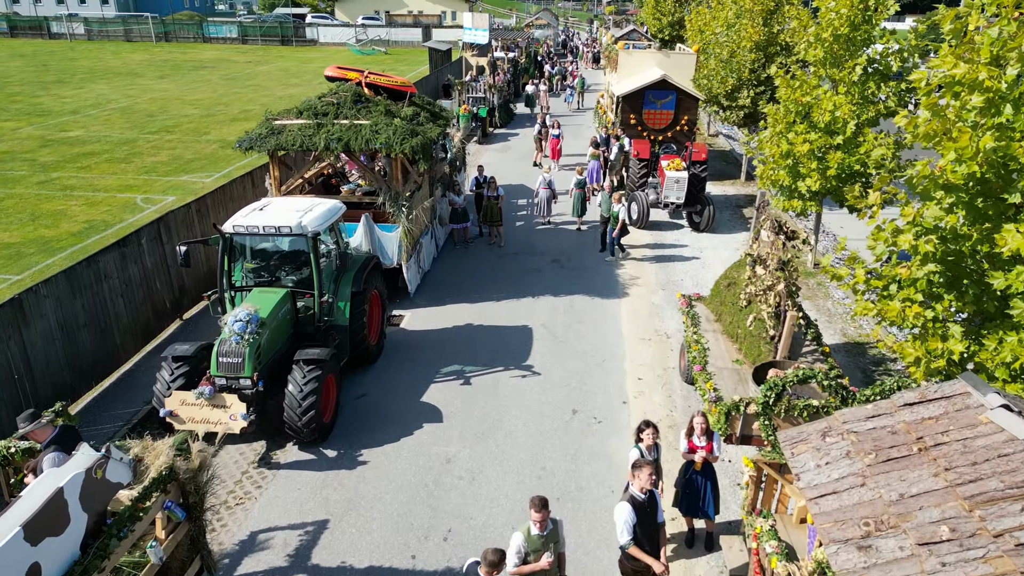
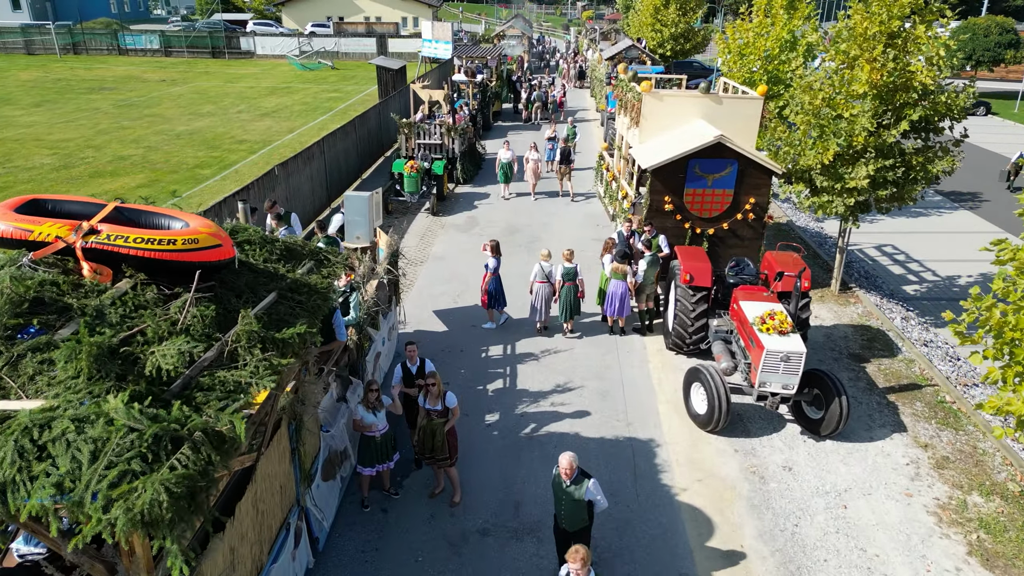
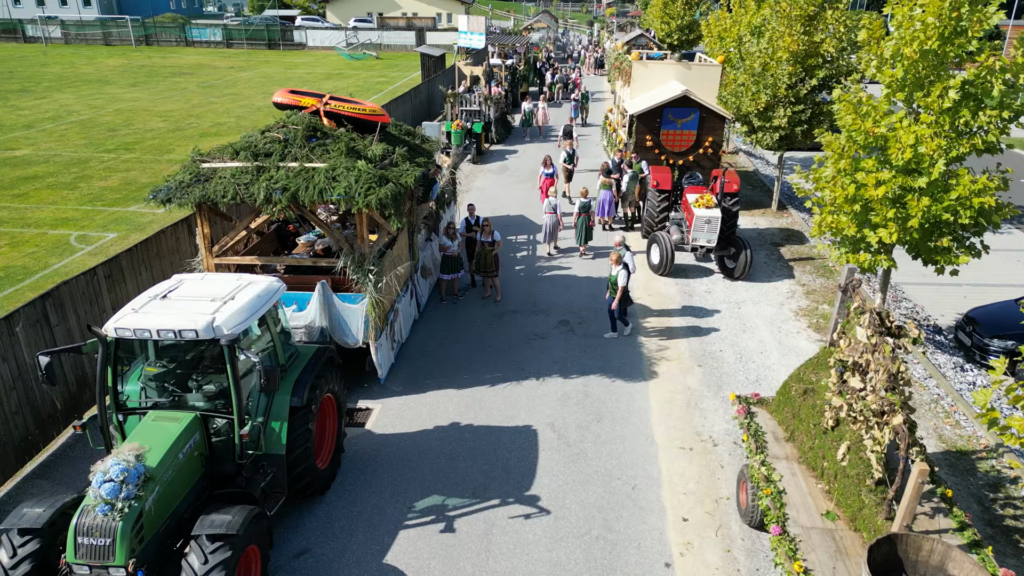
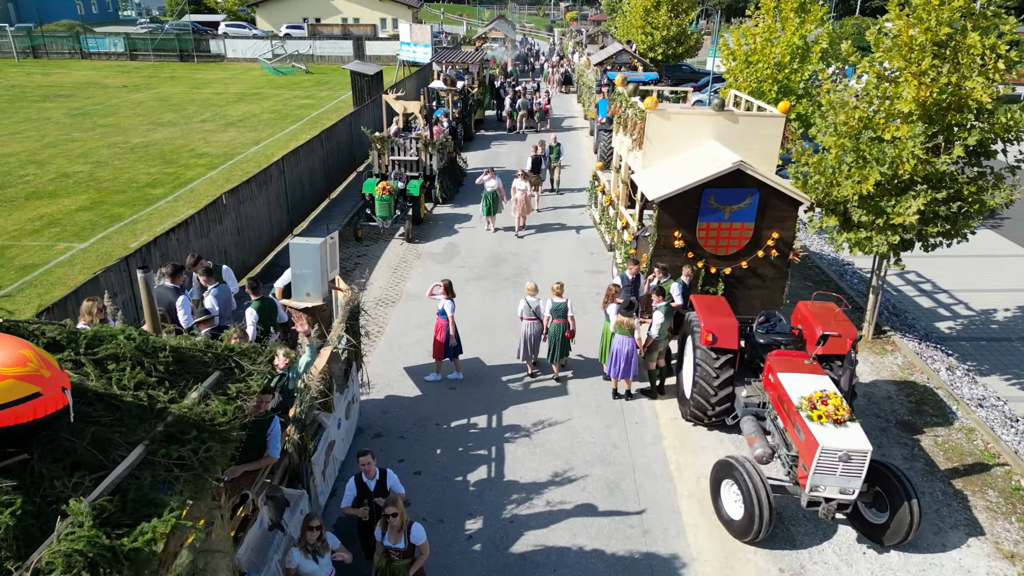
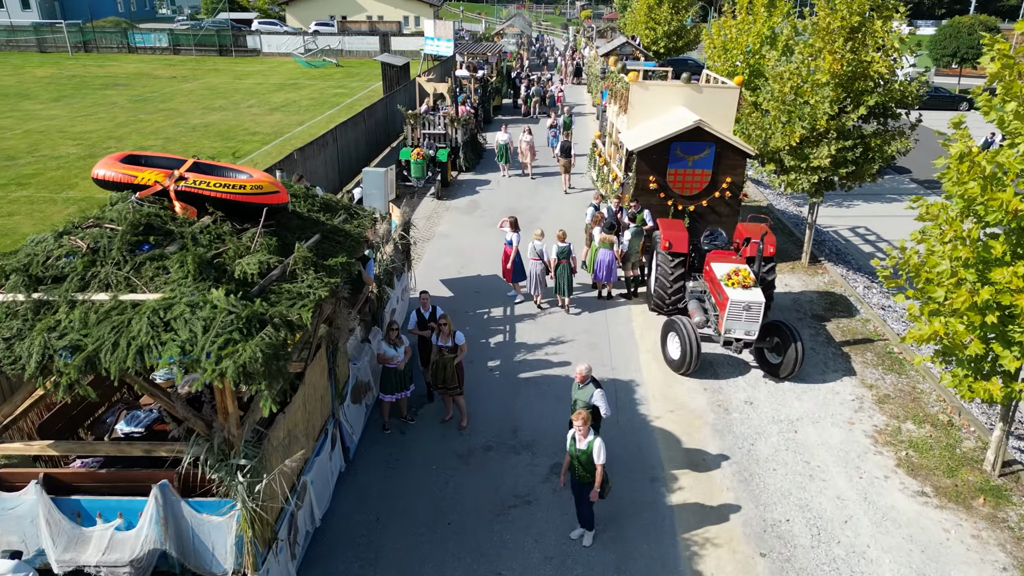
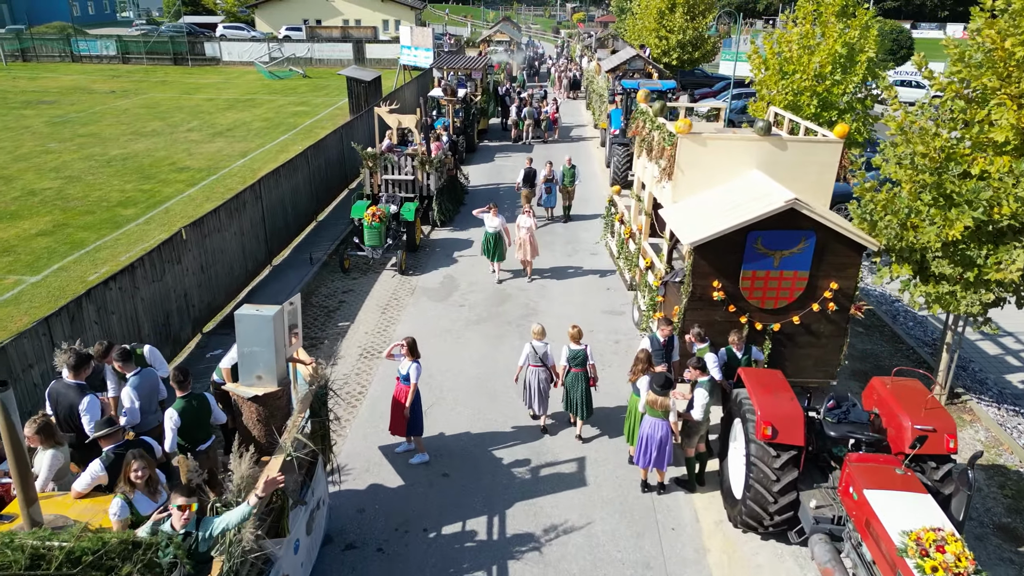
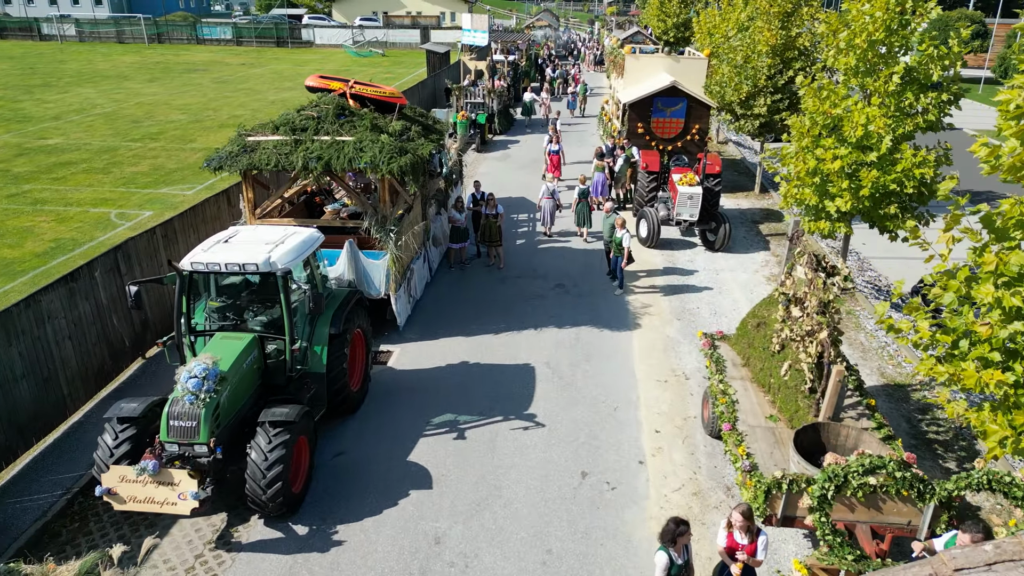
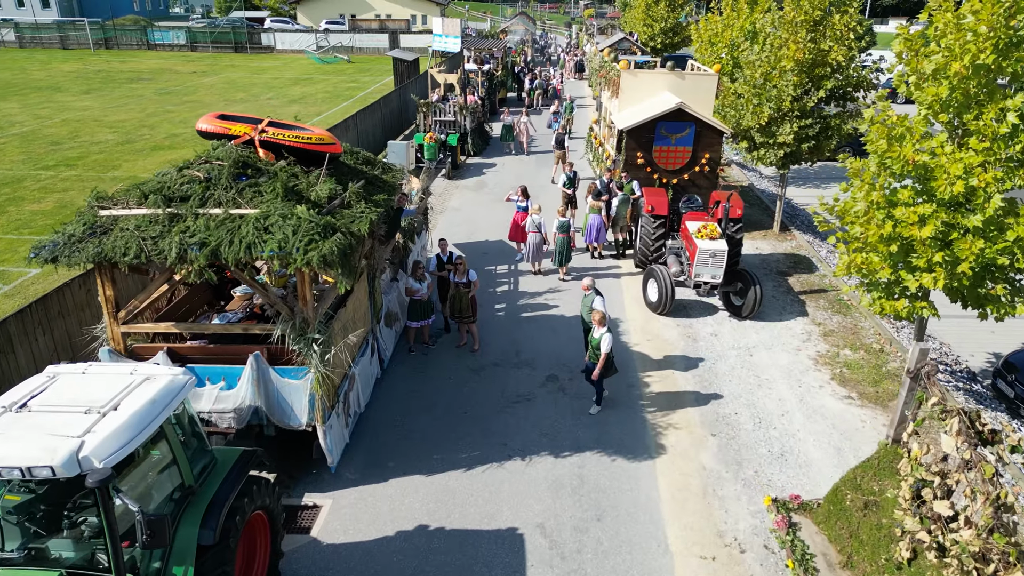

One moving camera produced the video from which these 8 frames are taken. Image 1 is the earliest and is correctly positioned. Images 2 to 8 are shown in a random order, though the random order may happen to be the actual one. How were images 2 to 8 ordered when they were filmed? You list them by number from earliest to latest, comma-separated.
7, 3, 8, 5, 2, 4, 6
